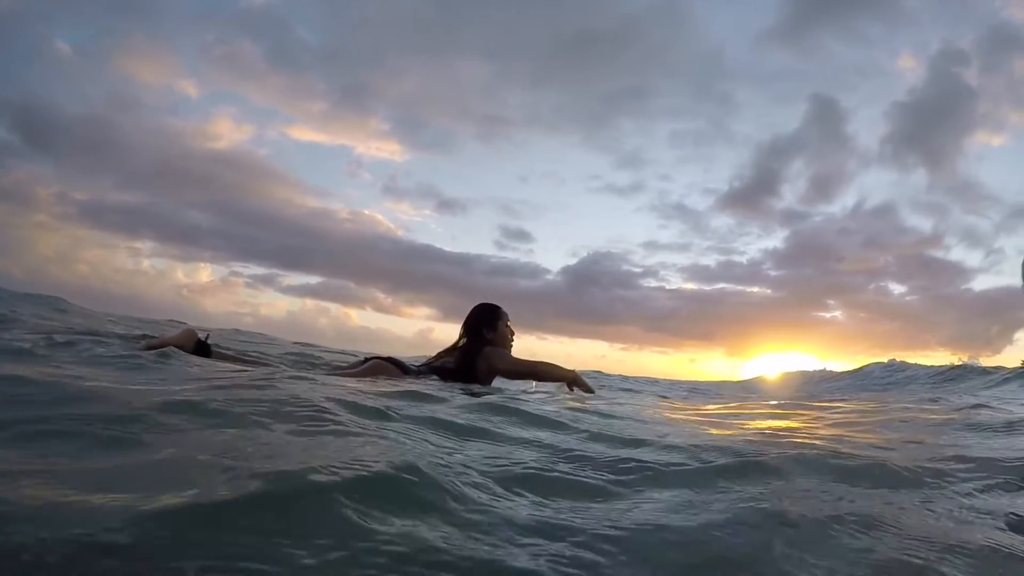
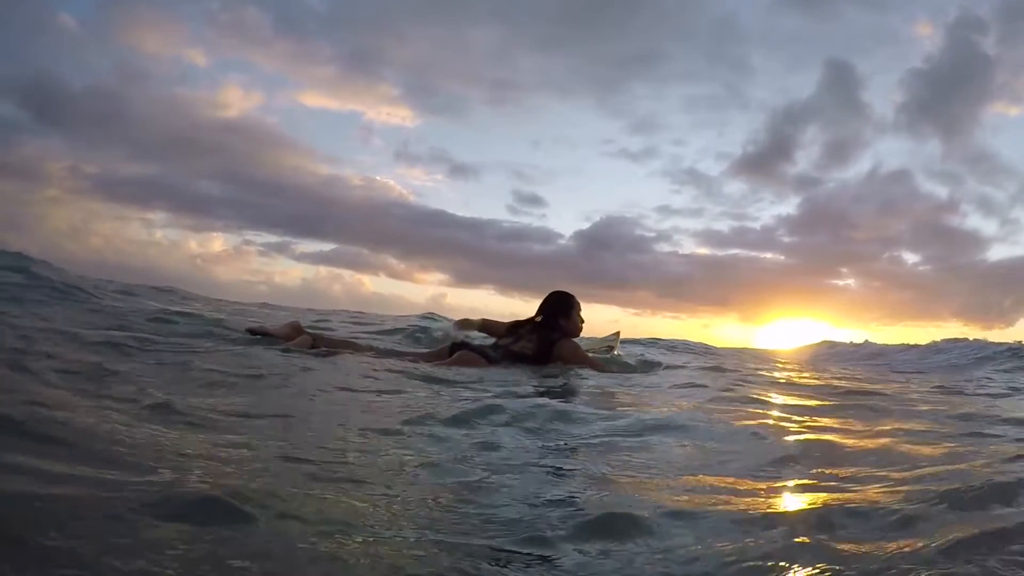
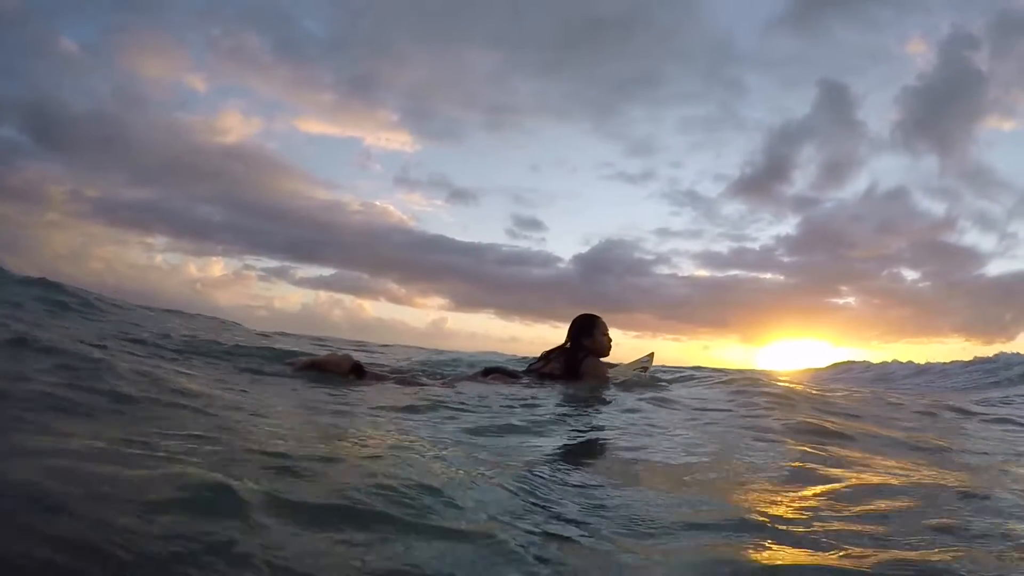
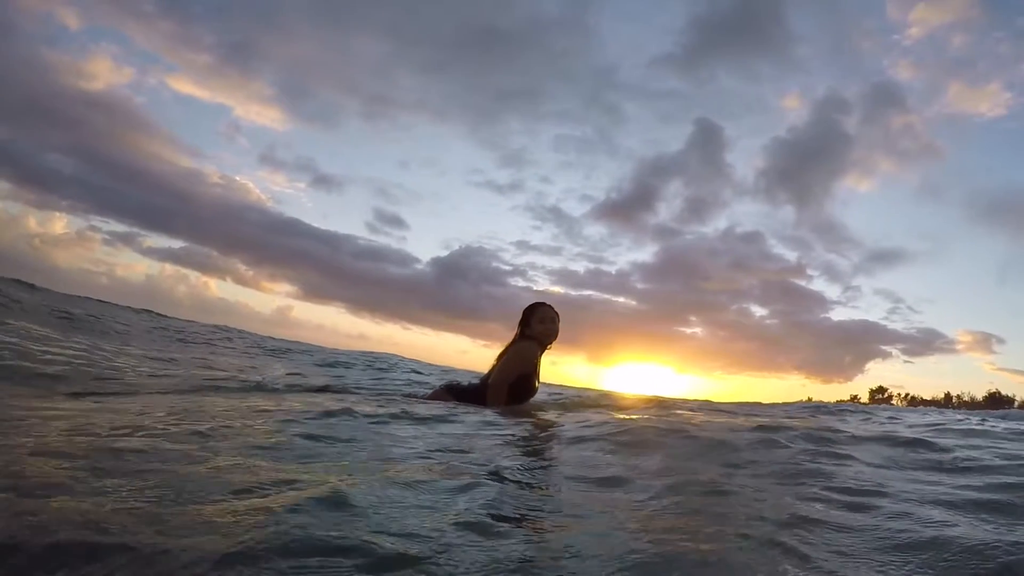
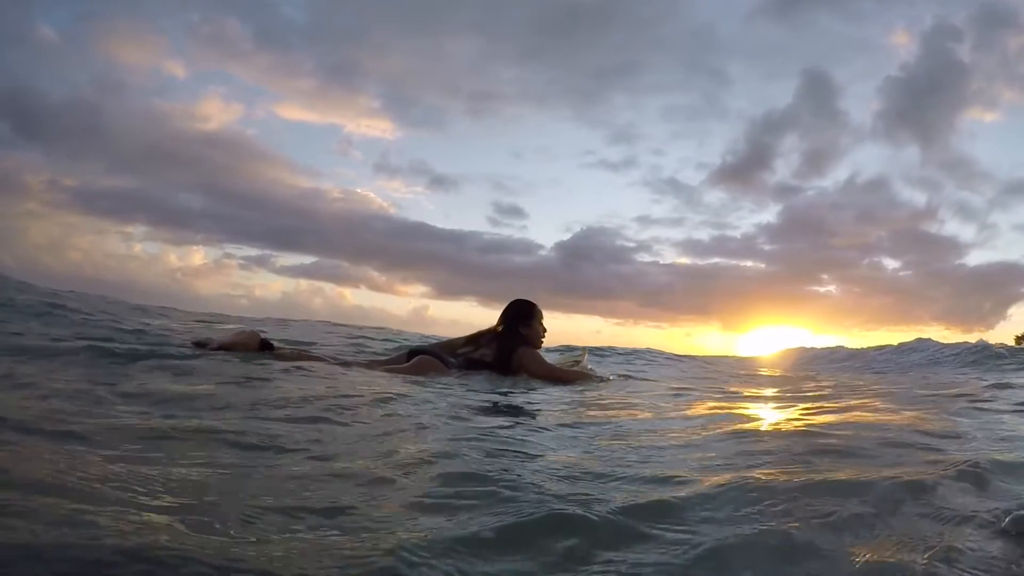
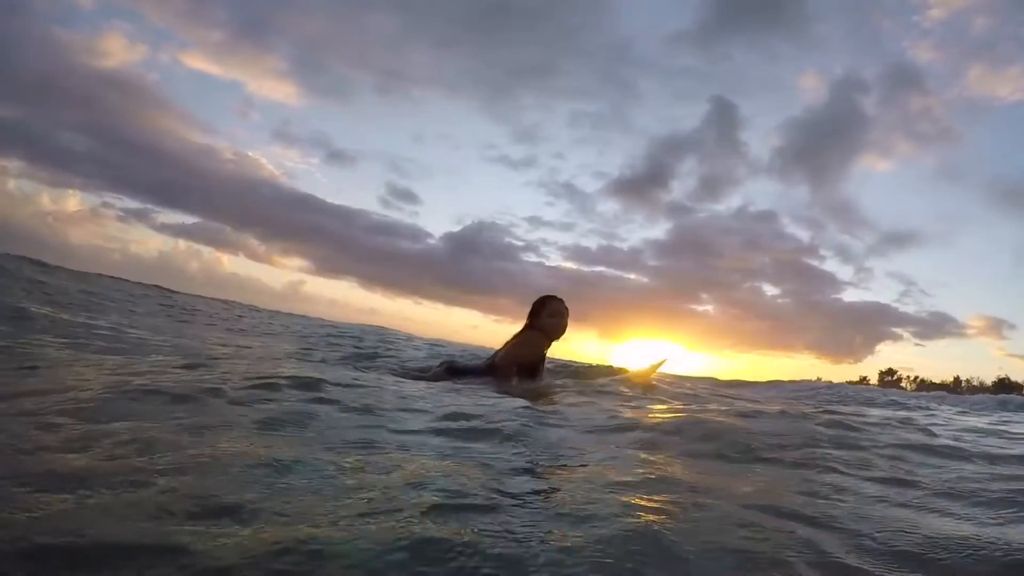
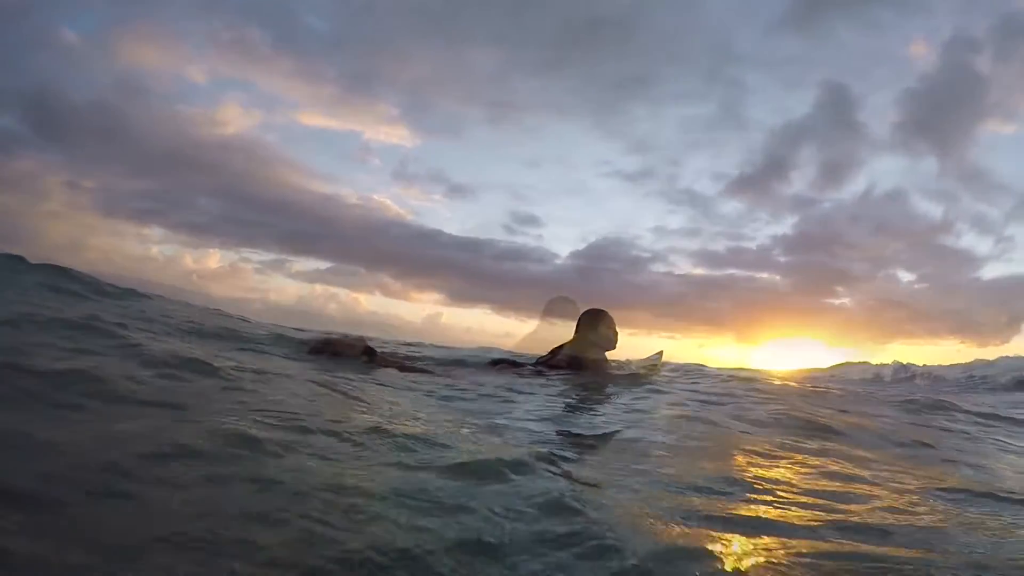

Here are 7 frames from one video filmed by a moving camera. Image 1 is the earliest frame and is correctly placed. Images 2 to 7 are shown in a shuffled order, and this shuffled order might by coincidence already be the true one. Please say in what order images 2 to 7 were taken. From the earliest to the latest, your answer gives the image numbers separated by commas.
5, 2, 3, 7, 6, 4
